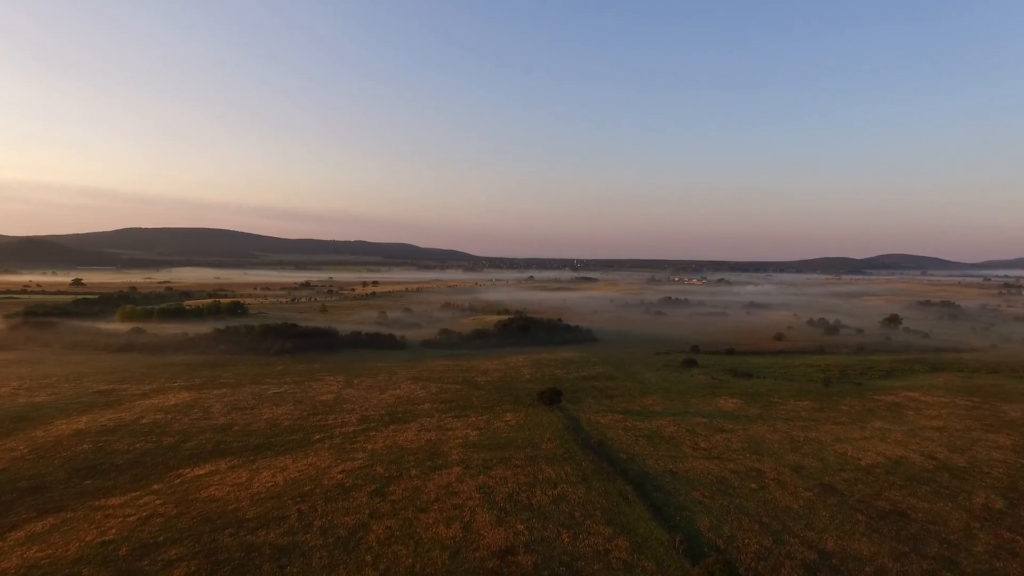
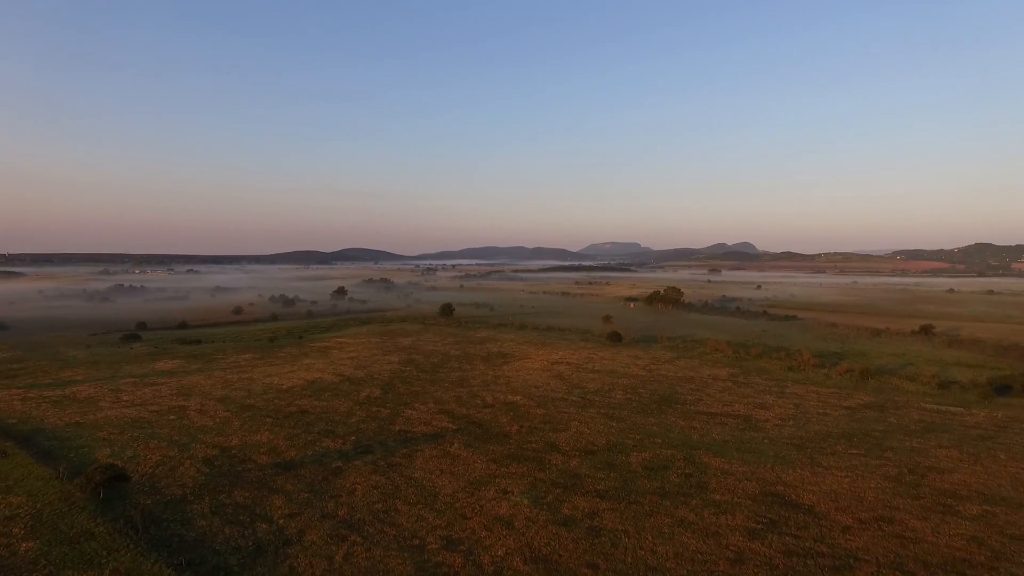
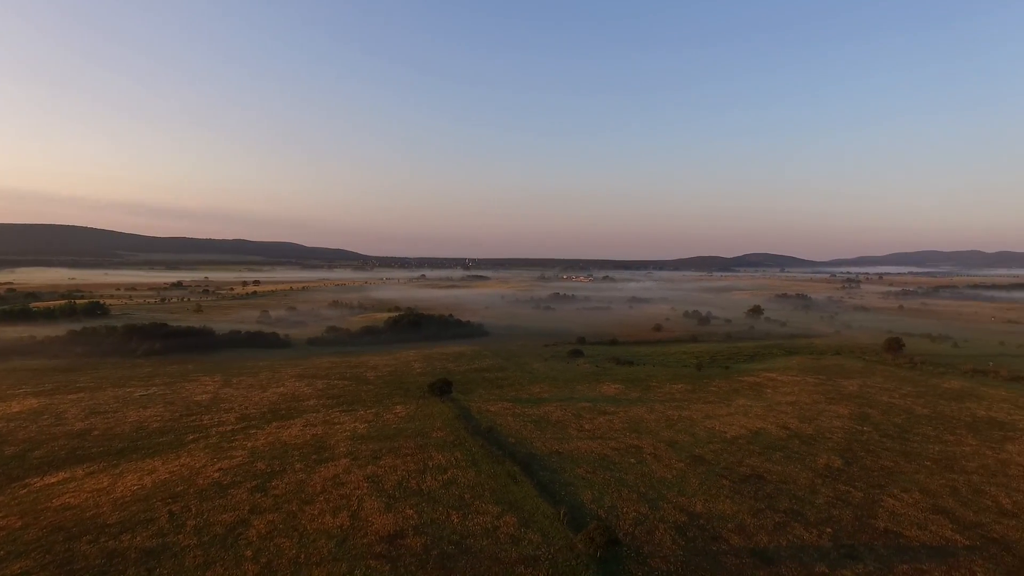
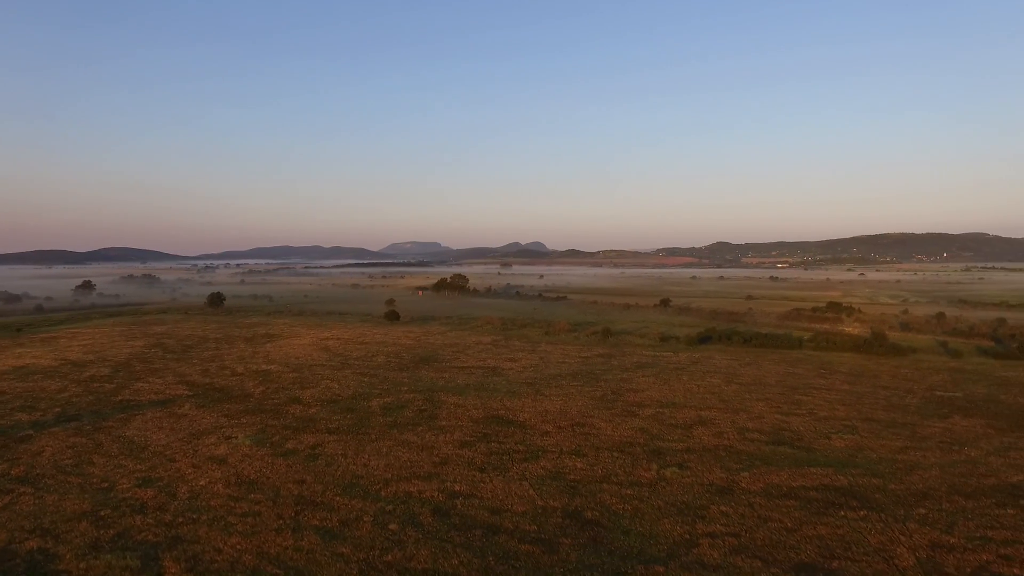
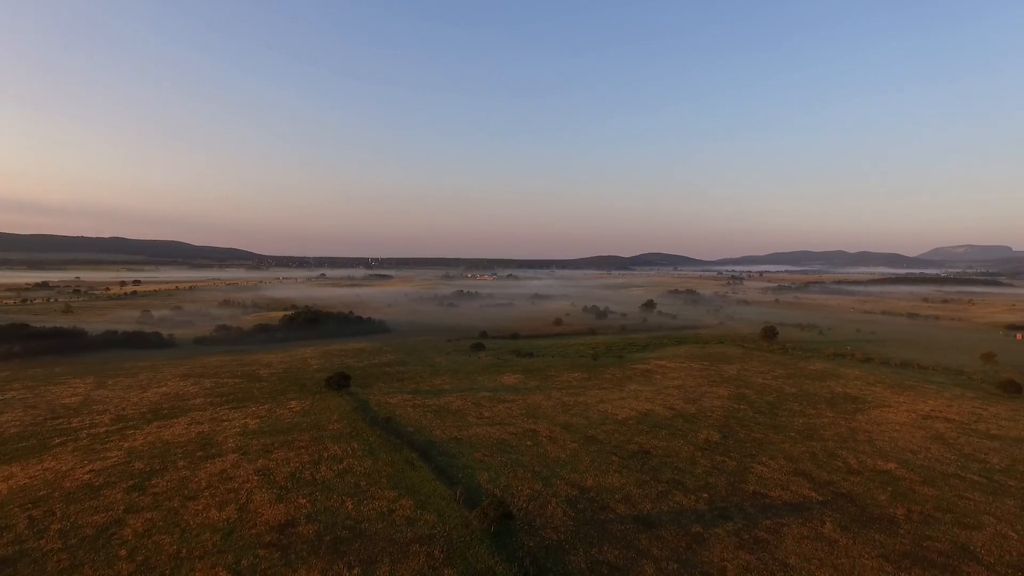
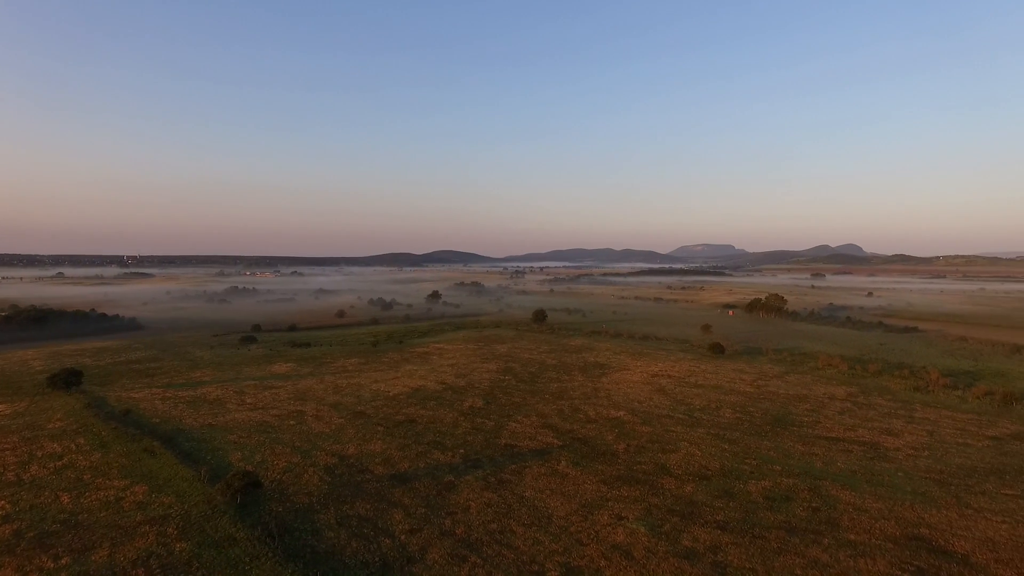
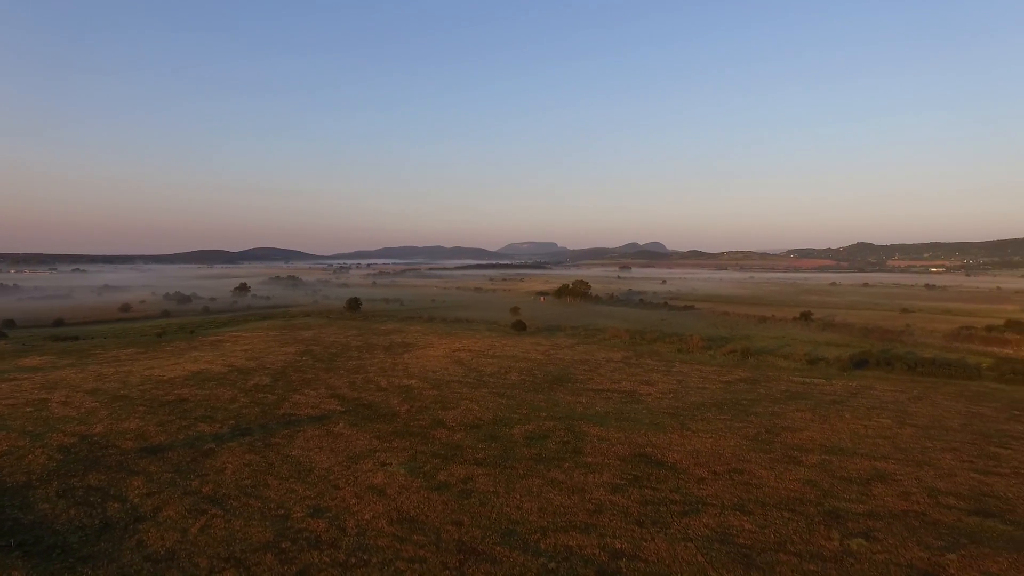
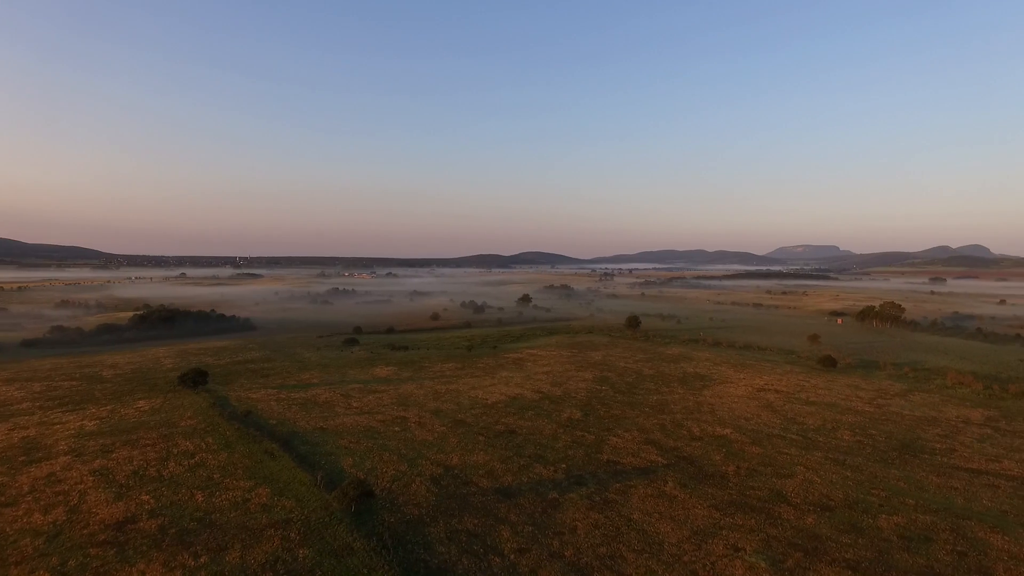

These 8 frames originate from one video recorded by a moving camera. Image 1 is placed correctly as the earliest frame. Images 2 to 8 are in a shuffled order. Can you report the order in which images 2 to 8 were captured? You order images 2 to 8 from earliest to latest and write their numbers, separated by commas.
3, 5, 8, 6, 2, 7, 4
